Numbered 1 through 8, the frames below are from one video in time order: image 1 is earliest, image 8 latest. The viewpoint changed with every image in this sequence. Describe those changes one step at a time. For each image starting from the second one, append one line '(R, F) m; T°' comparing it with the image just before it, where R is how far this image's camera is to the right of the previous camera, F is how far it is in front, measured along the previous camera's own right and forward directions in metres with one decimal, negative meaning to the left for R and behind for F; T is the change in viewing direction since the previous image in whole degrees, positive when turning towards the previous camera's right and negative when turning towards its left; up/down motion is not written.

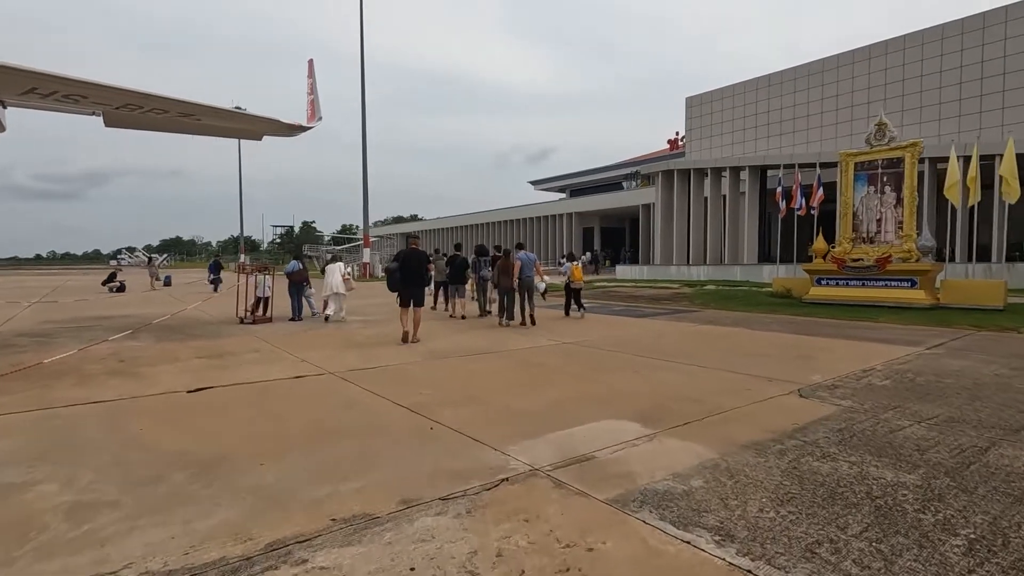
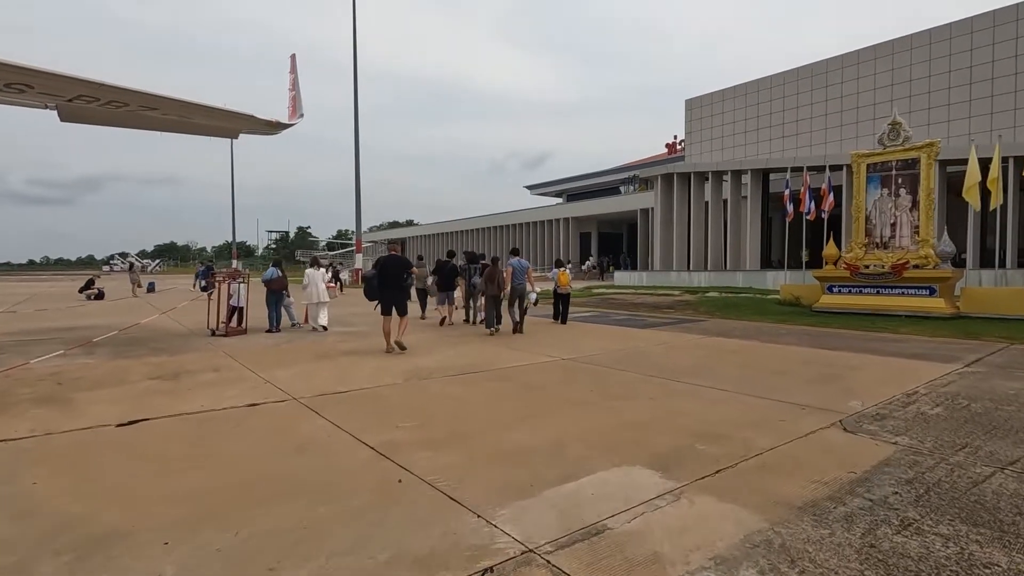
(0.0, +0.9) m; 0°
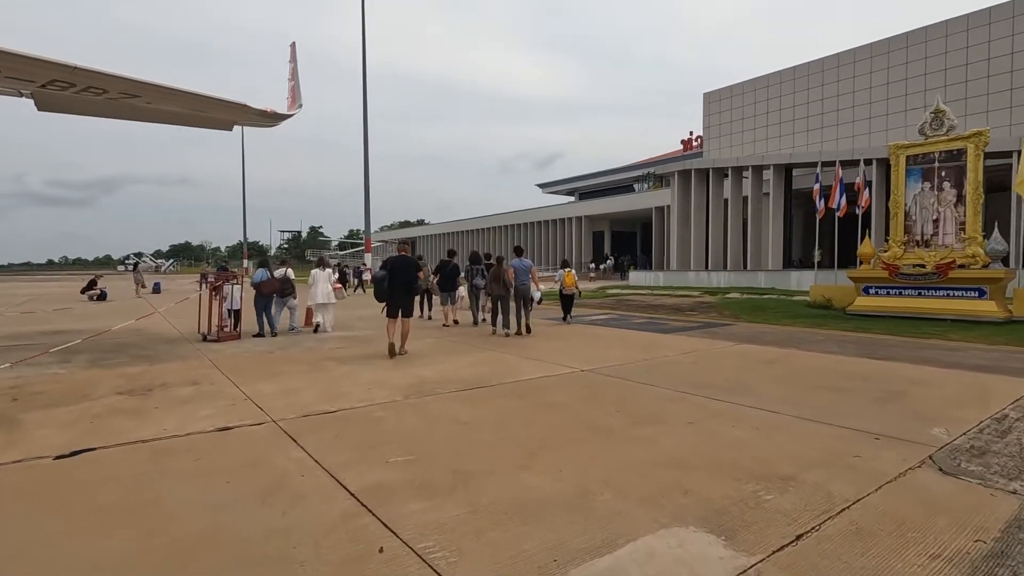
(0.0, +0.9) m; -1°
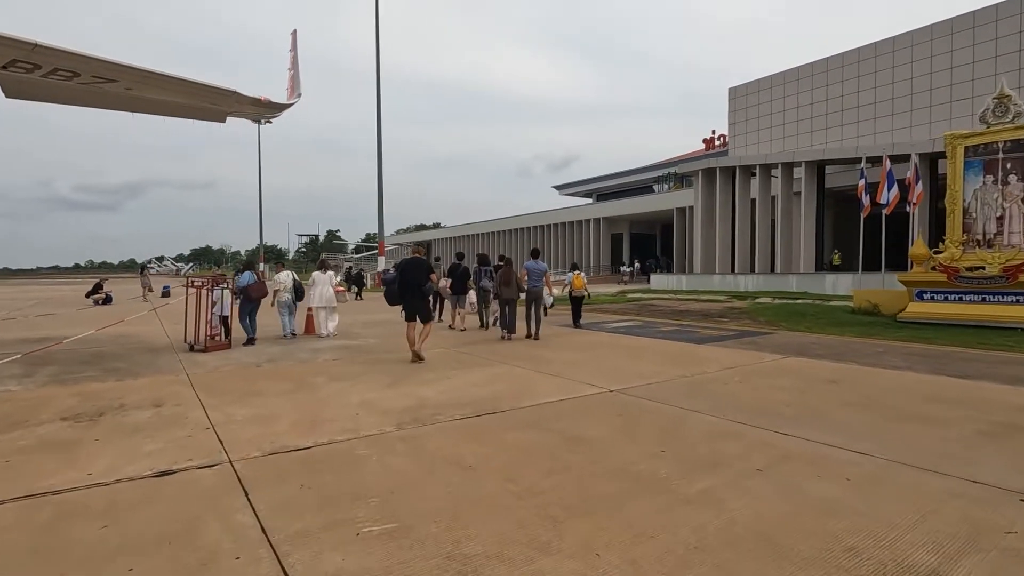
(0.0, +1.1) m; -2°
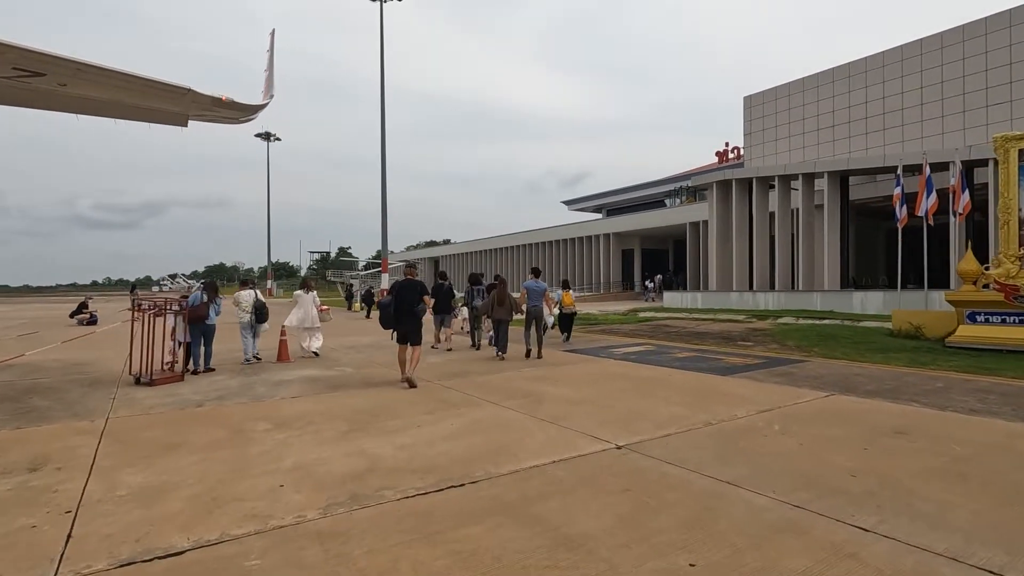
(+0.3, +1.3) m; -1°
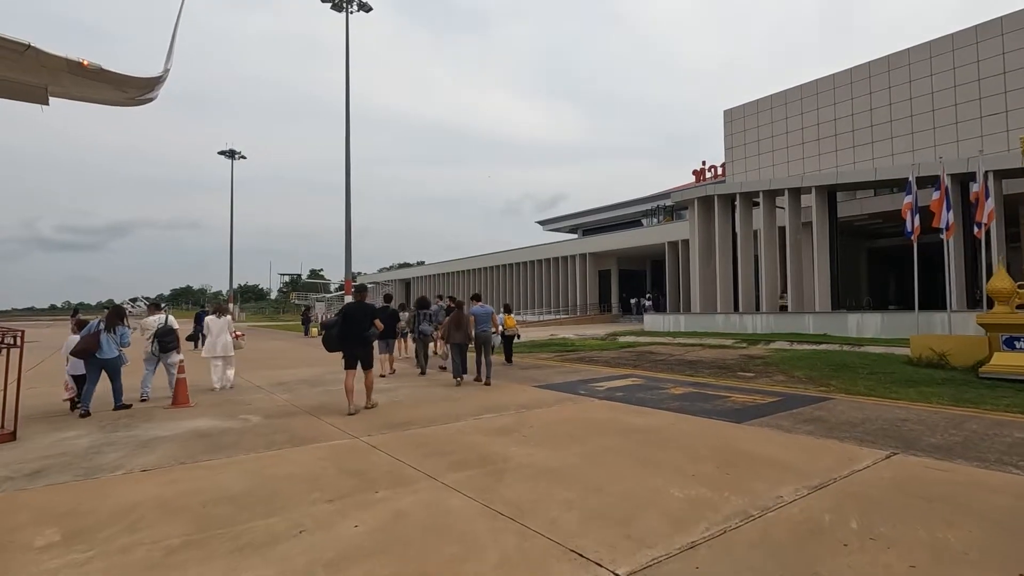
(+0.3, +2.0) m; +3°
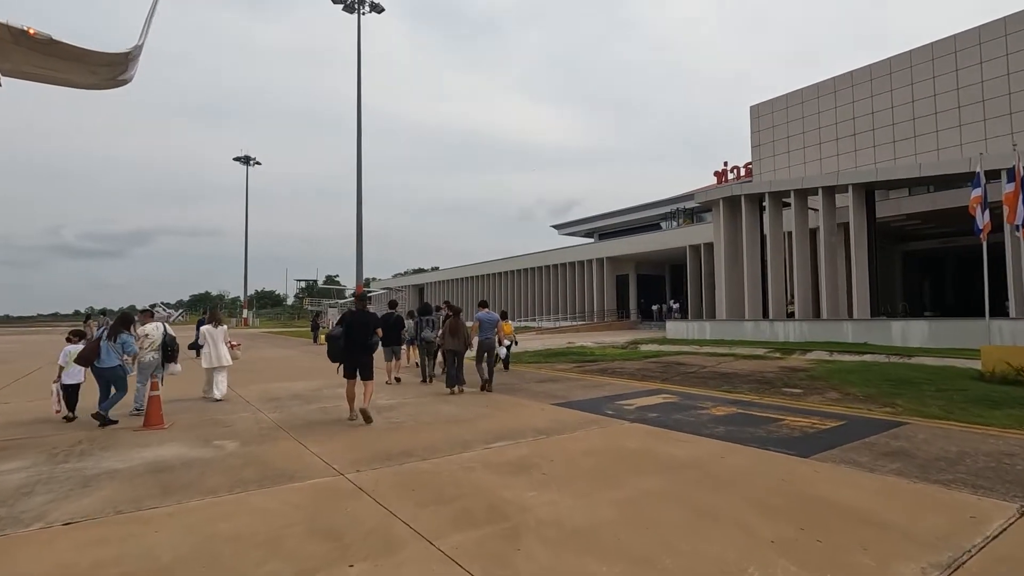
(0.0, +1.1) m; -2°
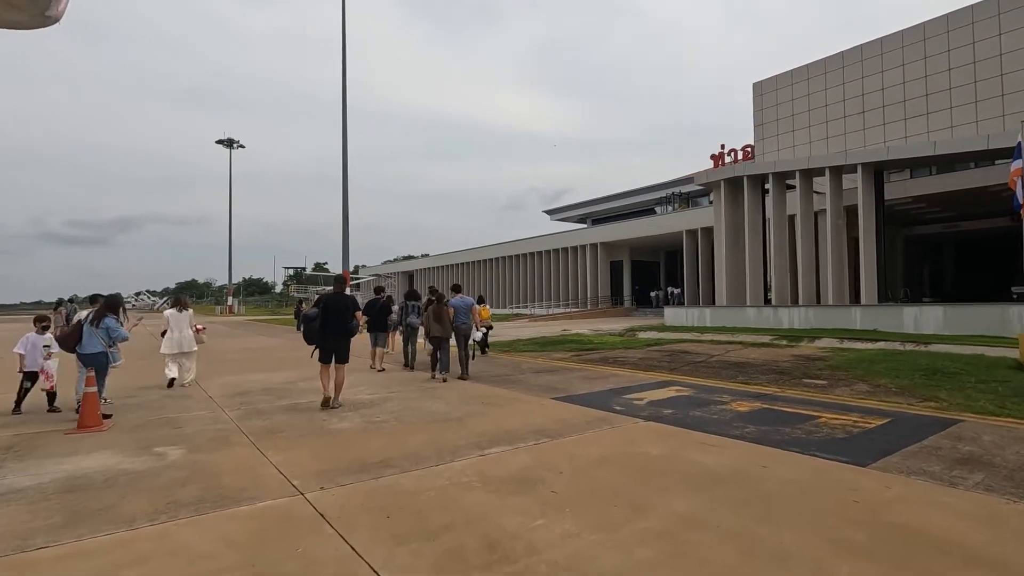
(-0.1, +1.0) m; +1°
